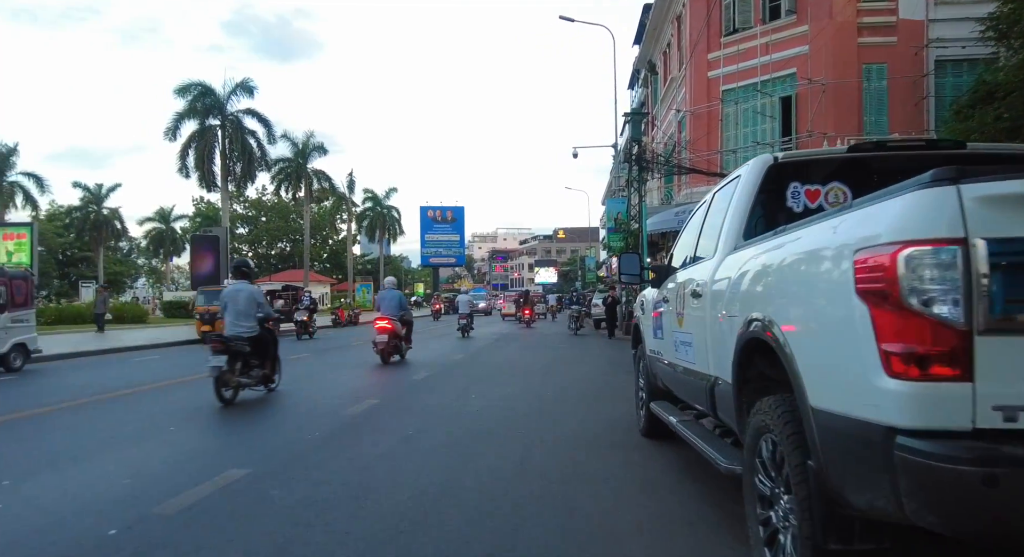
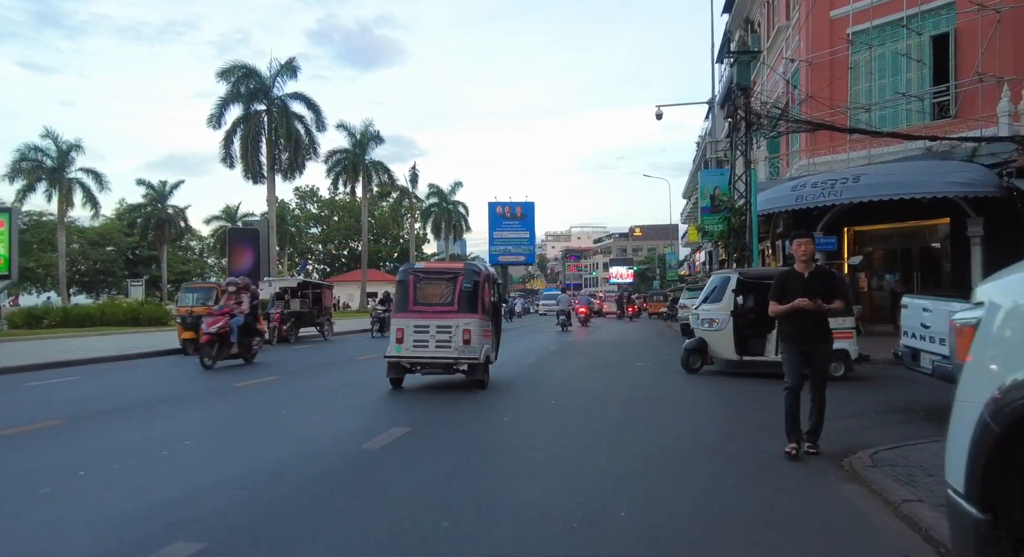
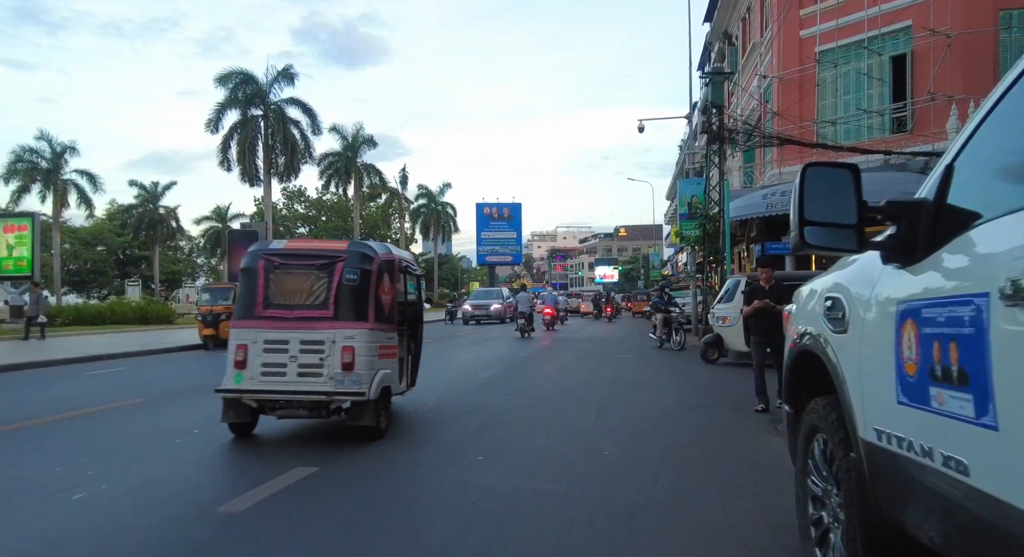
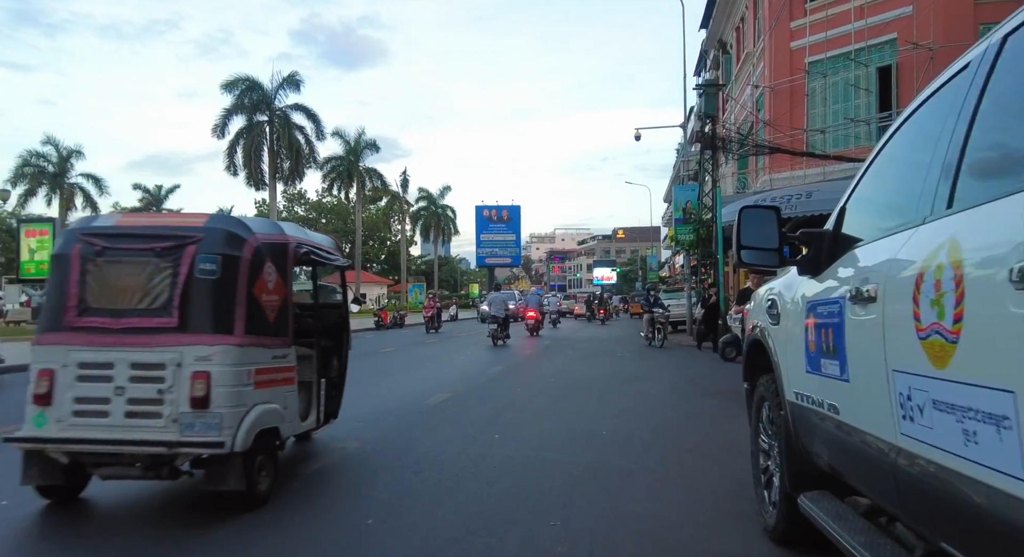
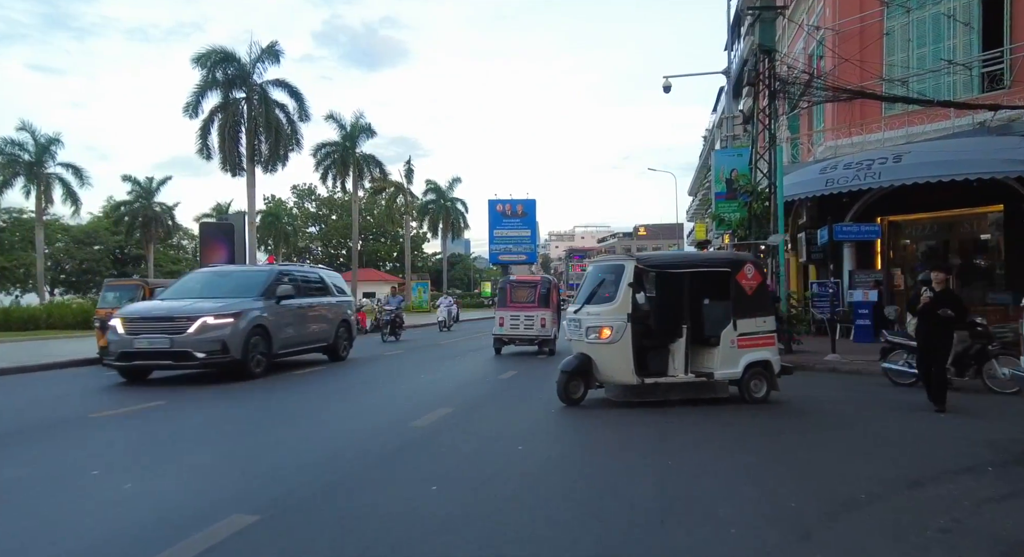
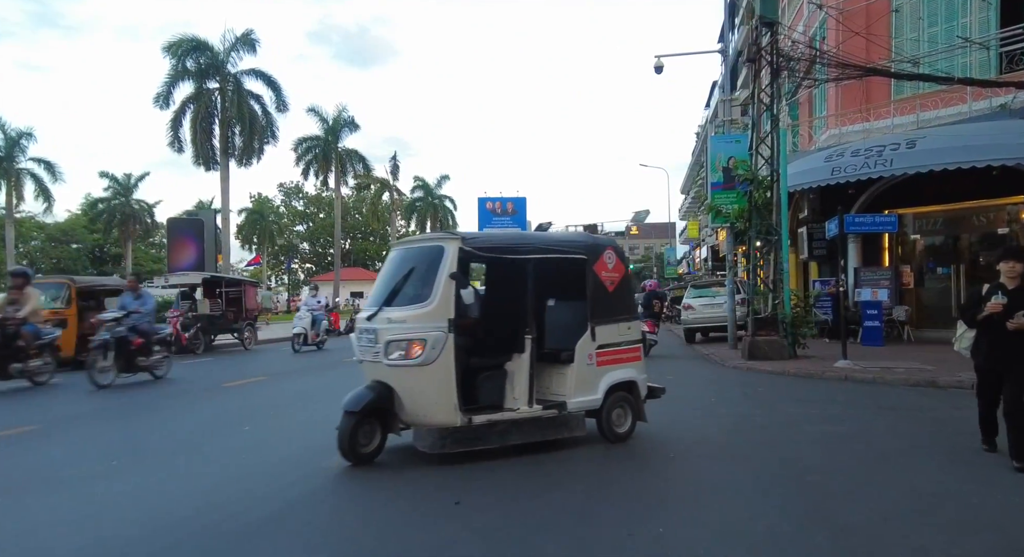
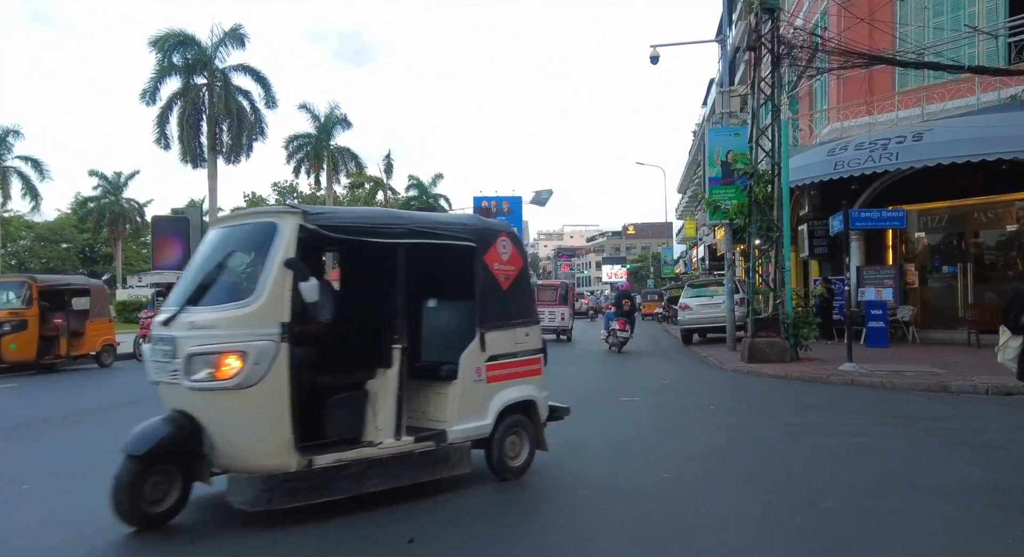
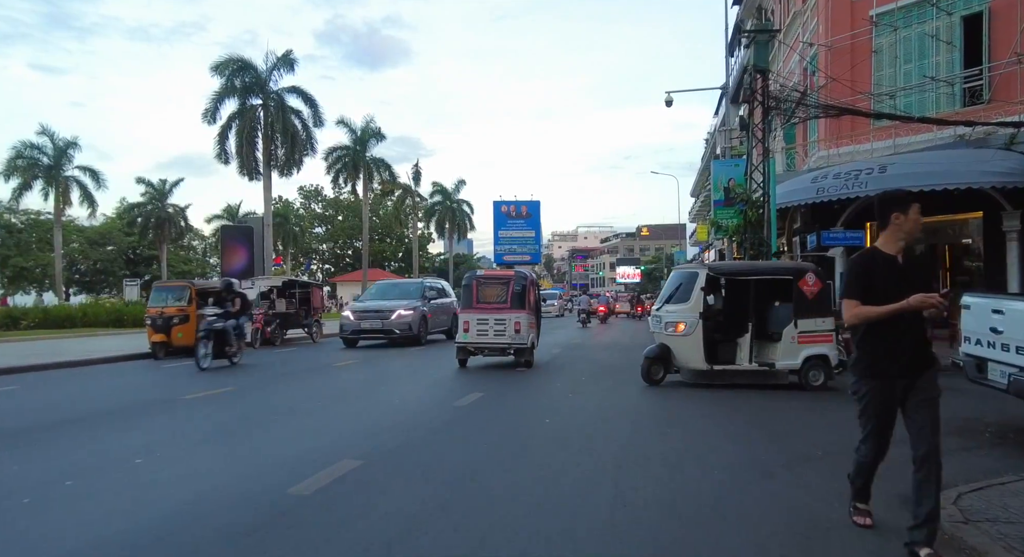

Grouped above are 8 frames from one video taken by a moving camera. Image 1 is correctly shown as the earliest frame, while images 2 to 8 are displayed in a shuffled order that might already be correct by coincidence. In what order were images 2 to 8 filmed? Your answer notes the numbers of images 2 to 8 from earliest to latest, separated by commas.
4, 3, 2, 8, 5, 6, 7
